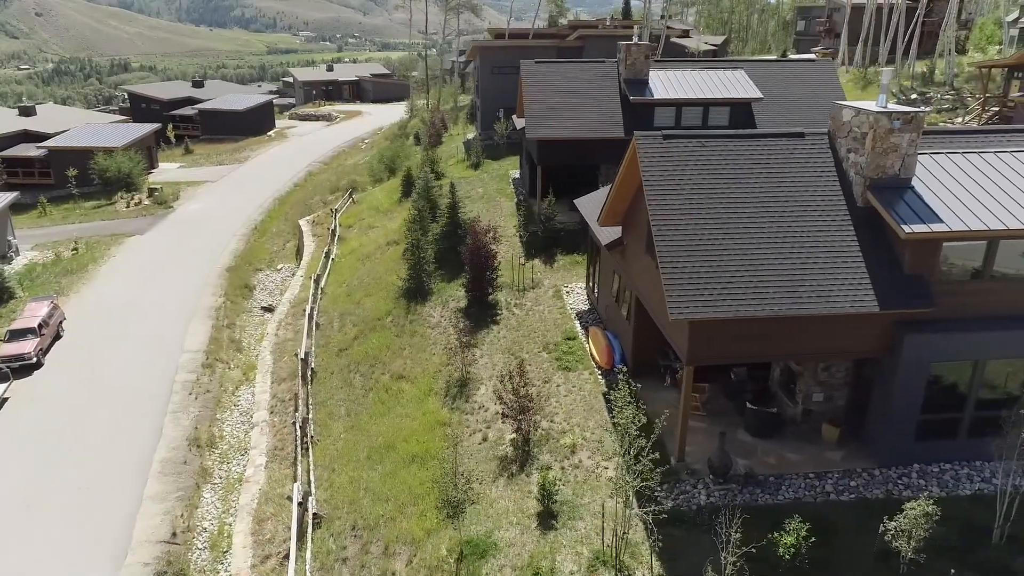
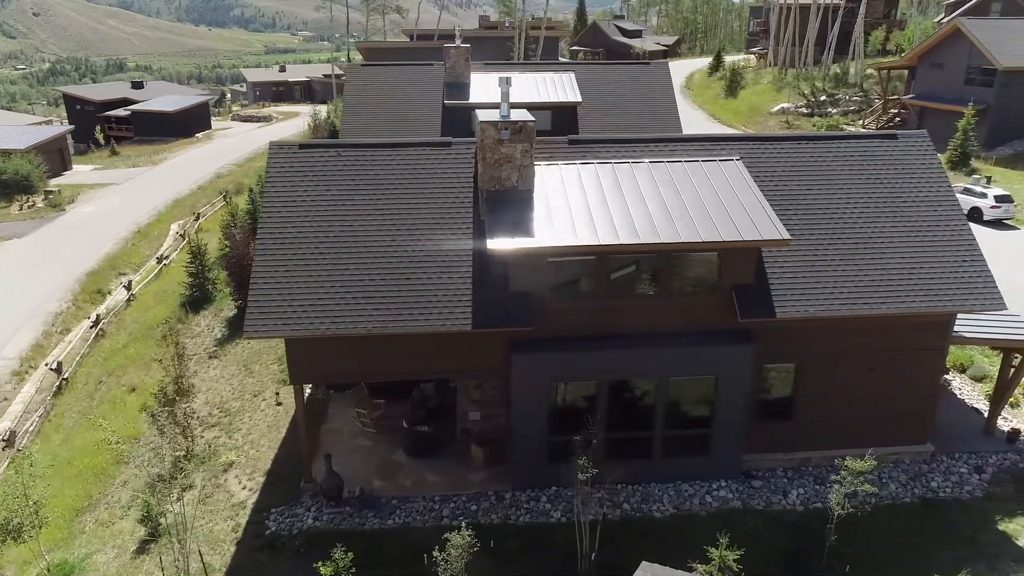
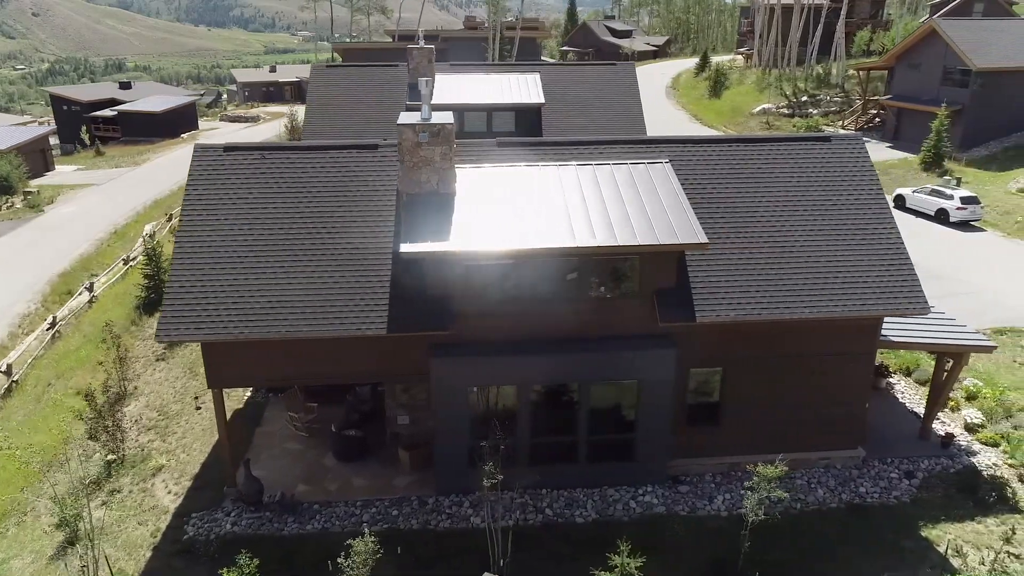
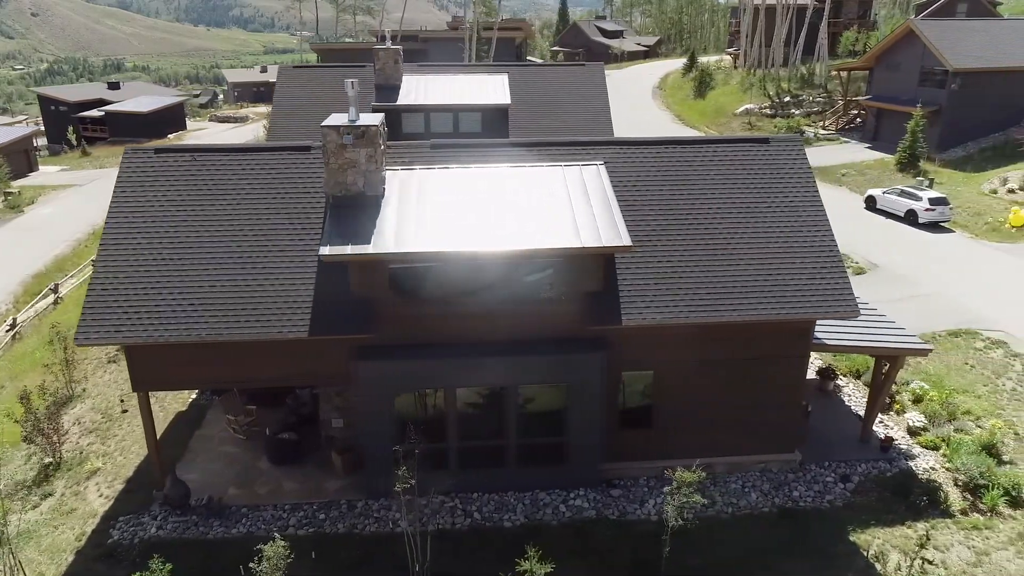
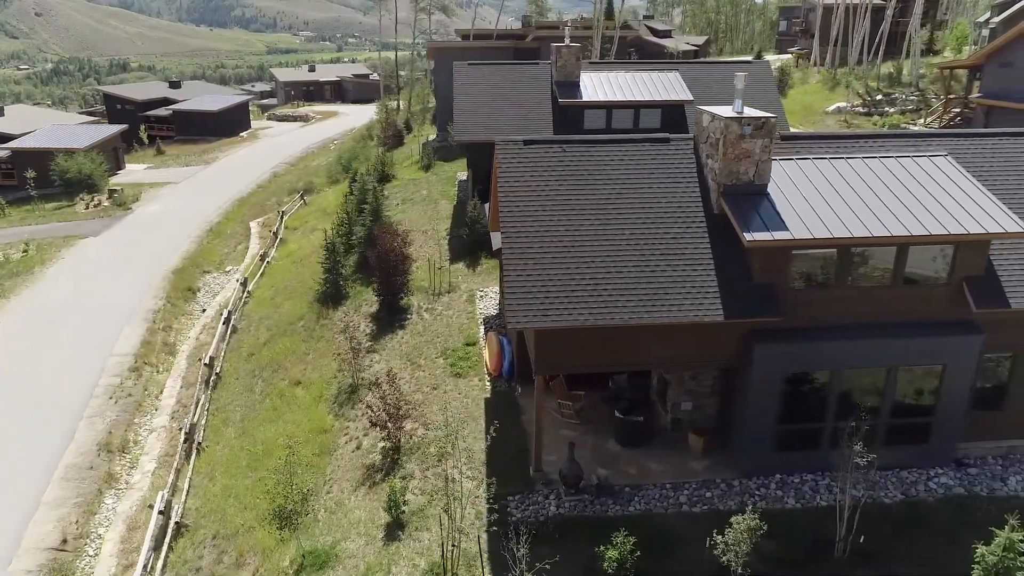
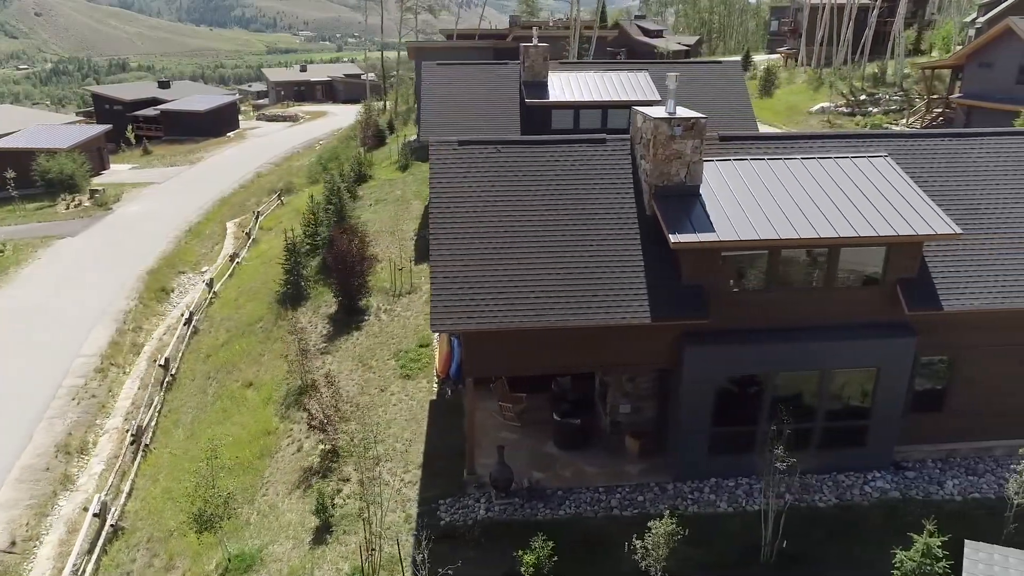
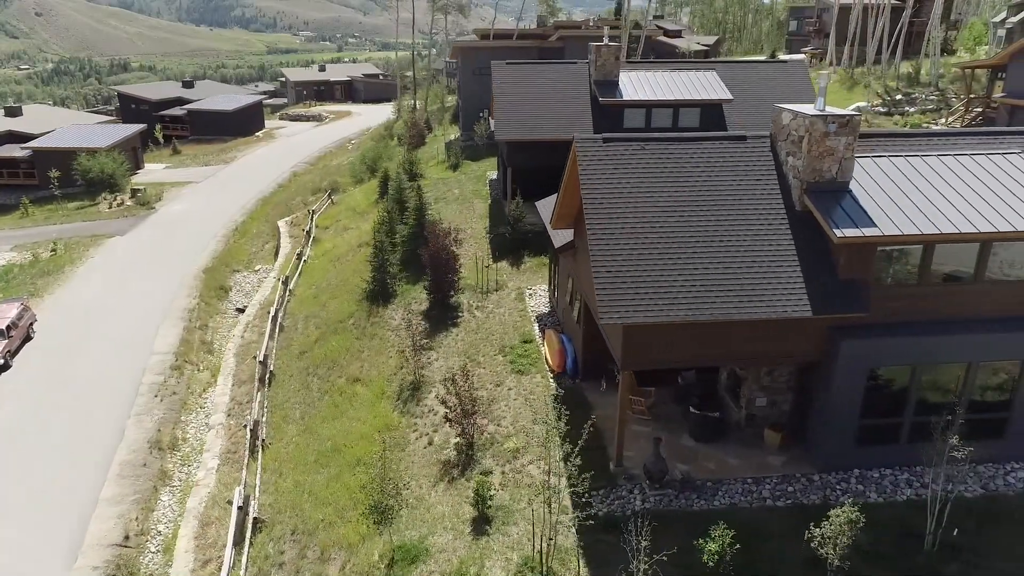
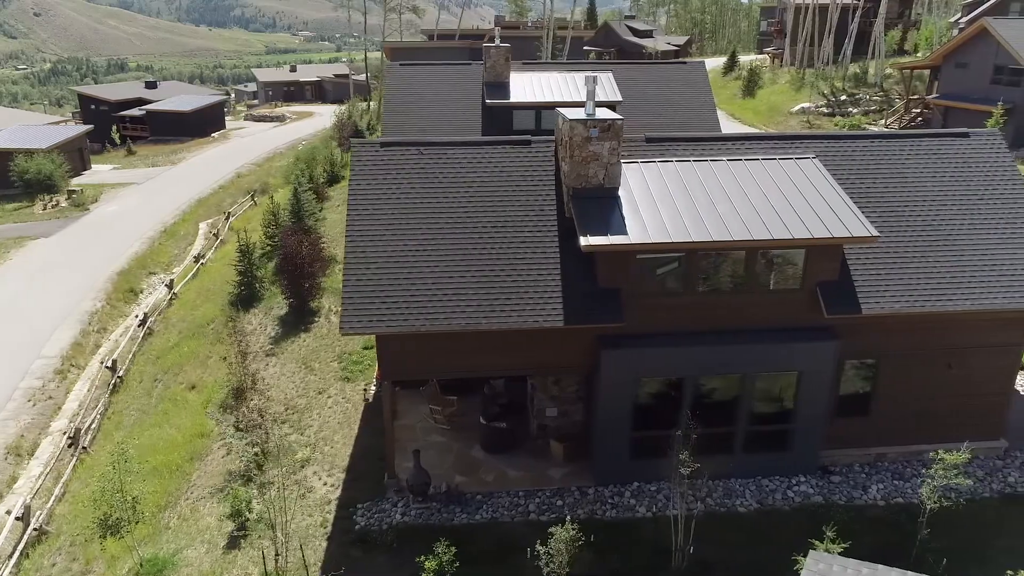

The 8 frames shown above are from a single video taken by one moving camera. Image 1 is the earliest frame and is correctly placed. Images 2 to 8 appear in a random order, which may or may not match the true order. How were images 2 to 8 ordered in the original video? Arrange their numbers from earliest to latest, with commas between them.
7, 5, 6, 8, 2, 3, 4
